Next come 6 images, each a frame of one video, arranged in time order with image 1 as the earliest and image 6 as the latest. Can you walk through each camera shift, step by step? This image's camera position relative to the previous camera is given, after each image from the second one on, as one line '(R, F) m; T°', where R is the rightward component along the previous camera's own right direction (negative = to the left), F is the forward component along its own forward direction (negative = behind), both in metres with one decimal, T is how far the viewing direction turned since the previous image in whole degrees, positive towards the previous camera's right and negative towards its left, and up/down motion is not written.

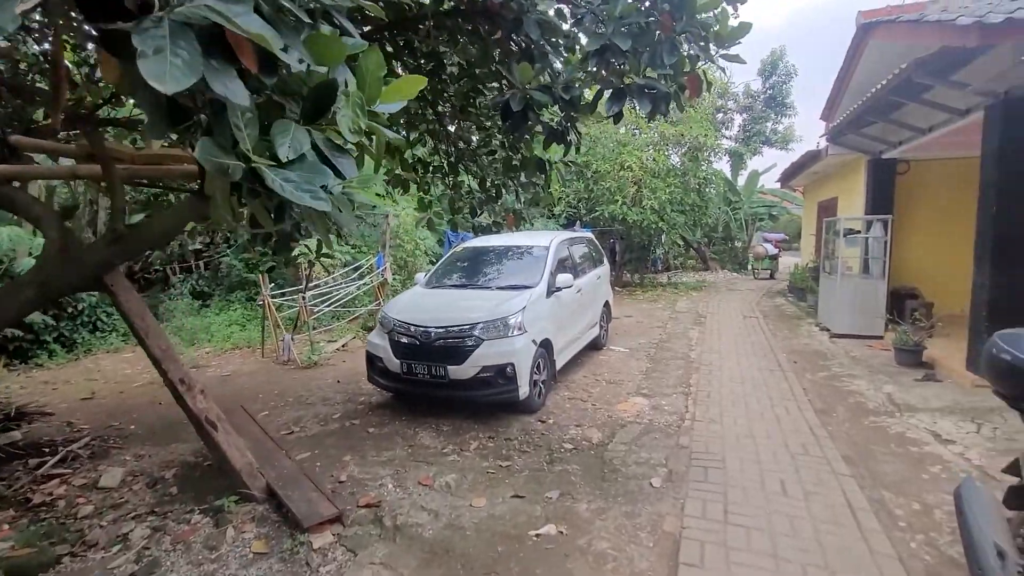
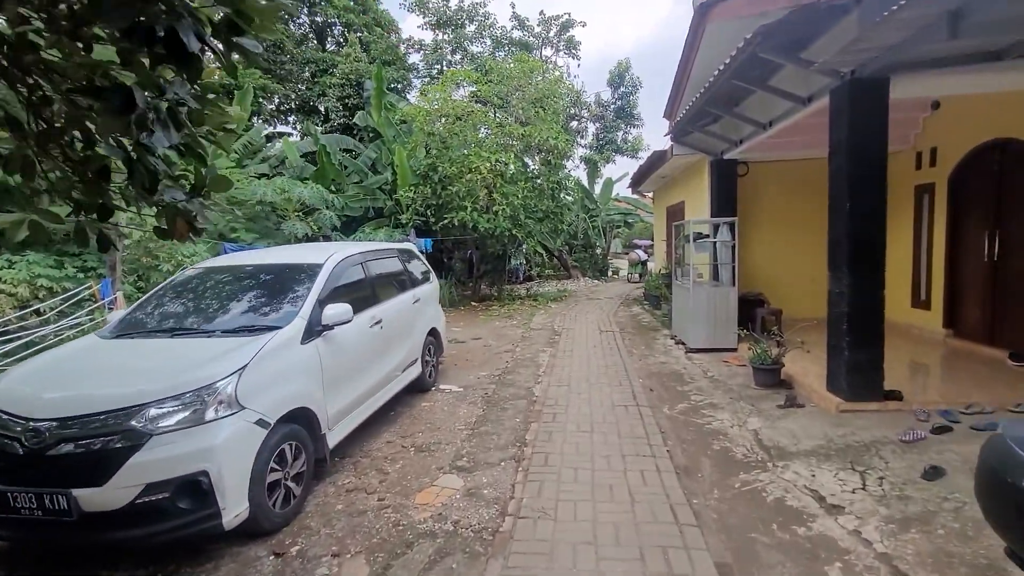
(+0.9, +1.4) m; +14°
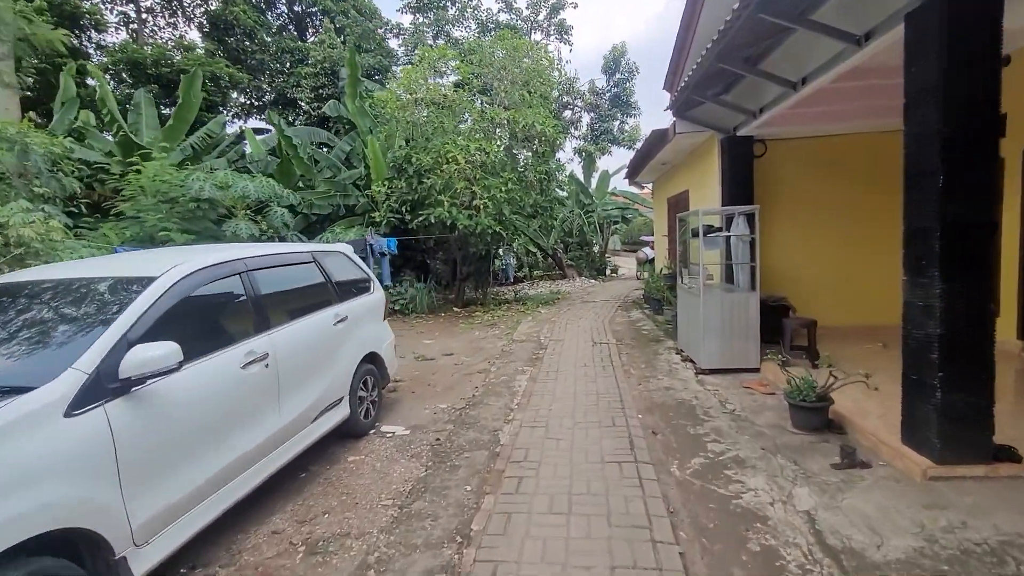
(+0.4, +1.3) m; 0°
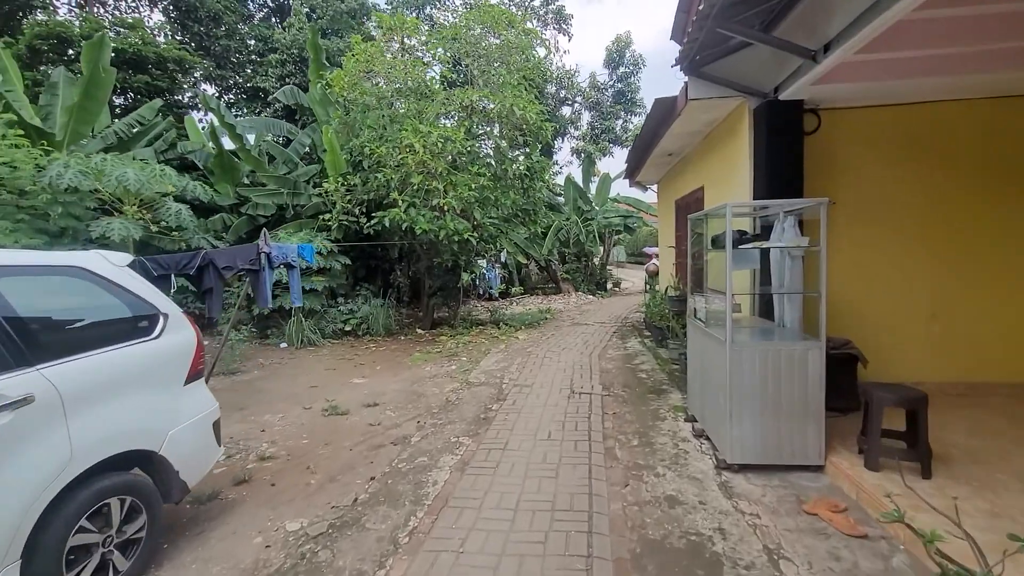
(+0.7, +2.0) m; -1°
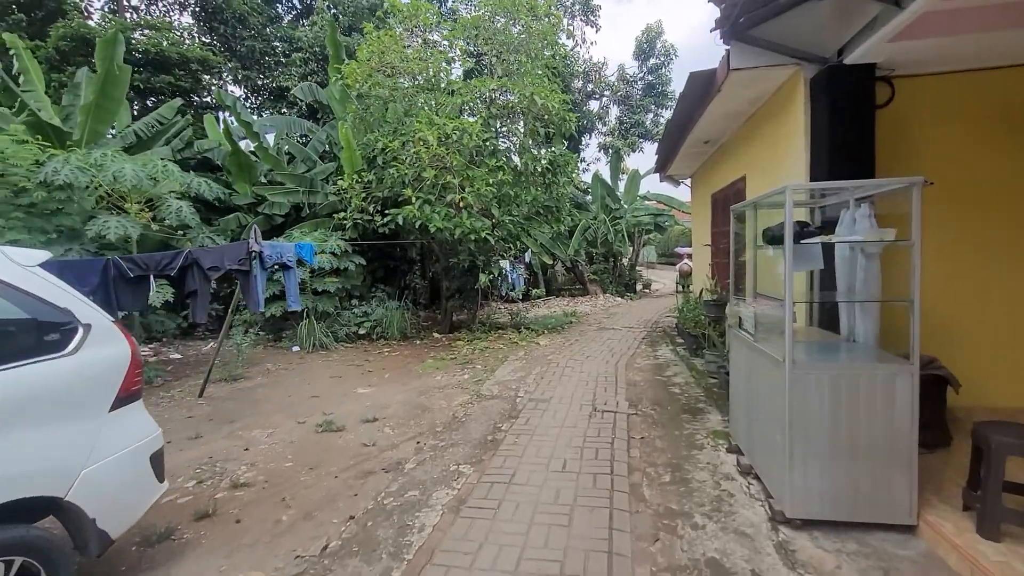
(+0.1, +0.6) m; -3°
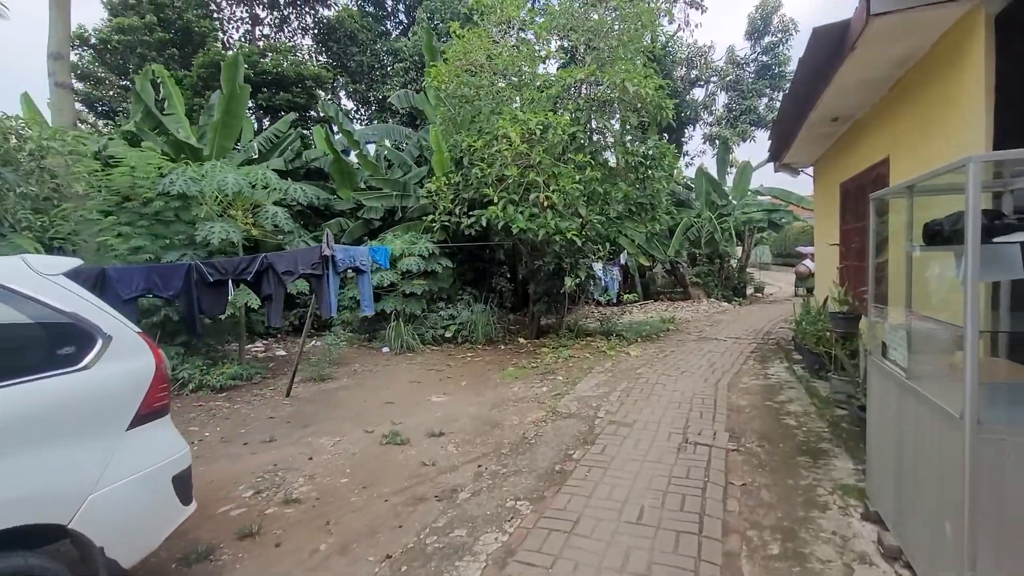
(+0.2, +0.5) m; -12°
